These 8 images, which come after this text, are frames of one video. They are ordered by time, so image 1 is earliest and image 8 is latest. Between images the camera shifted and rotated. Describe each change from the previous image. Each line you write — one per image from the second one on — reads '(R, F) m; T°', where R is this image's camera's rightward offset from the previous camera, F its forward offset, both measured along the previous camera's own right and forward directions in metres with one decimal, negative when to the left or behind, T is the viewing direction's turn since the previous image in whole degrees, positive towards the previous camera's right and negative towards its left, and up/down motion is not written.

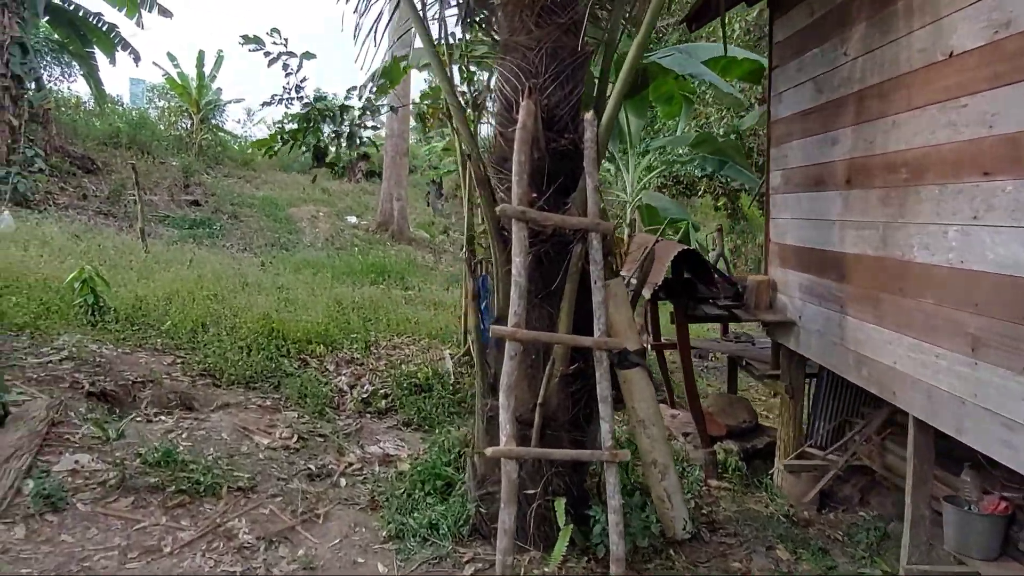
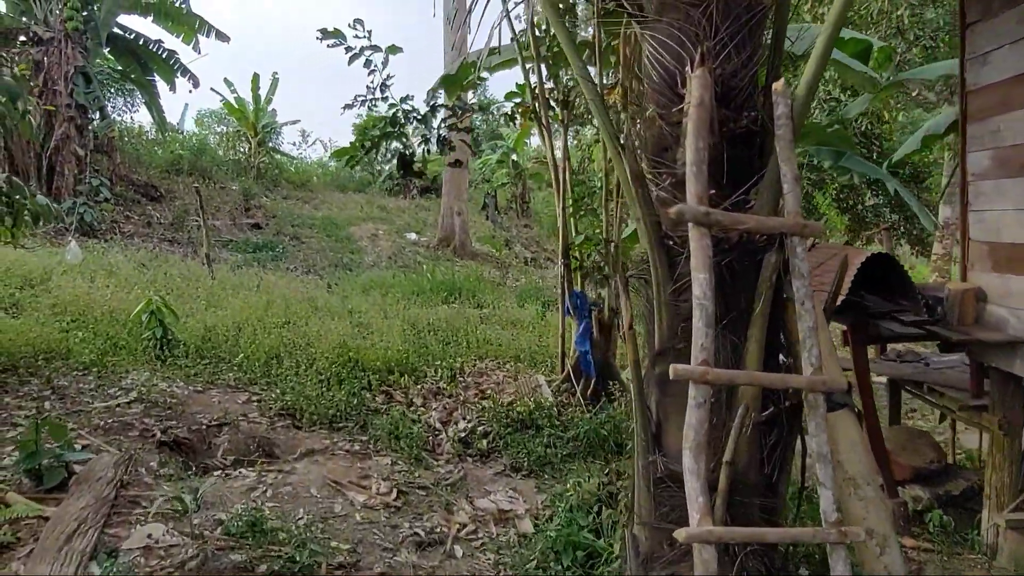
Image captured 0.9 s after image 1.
(-0.3, +0.5) m; -4°
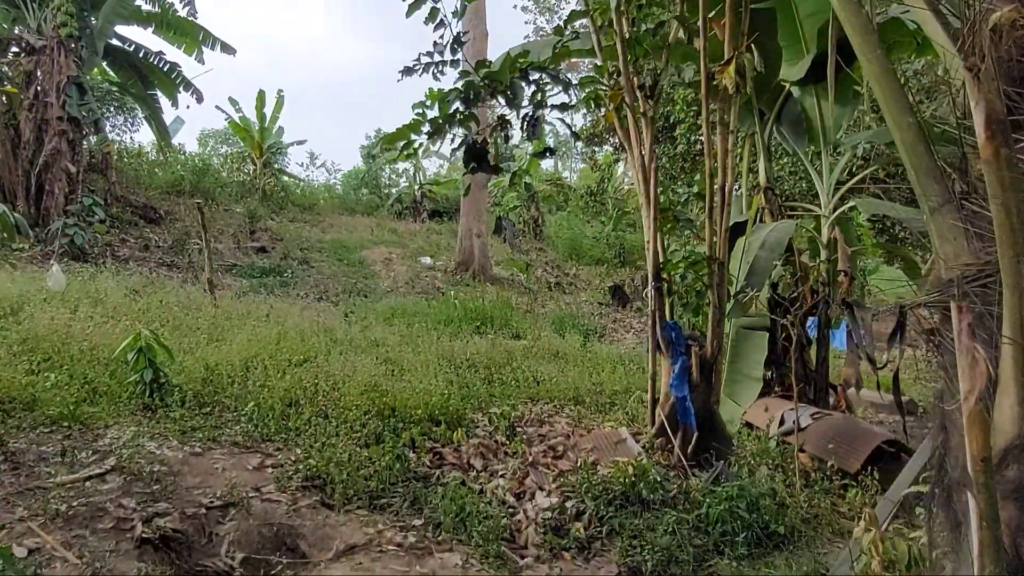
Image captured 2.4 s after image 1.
(-0.3, +0.8) m; 0°
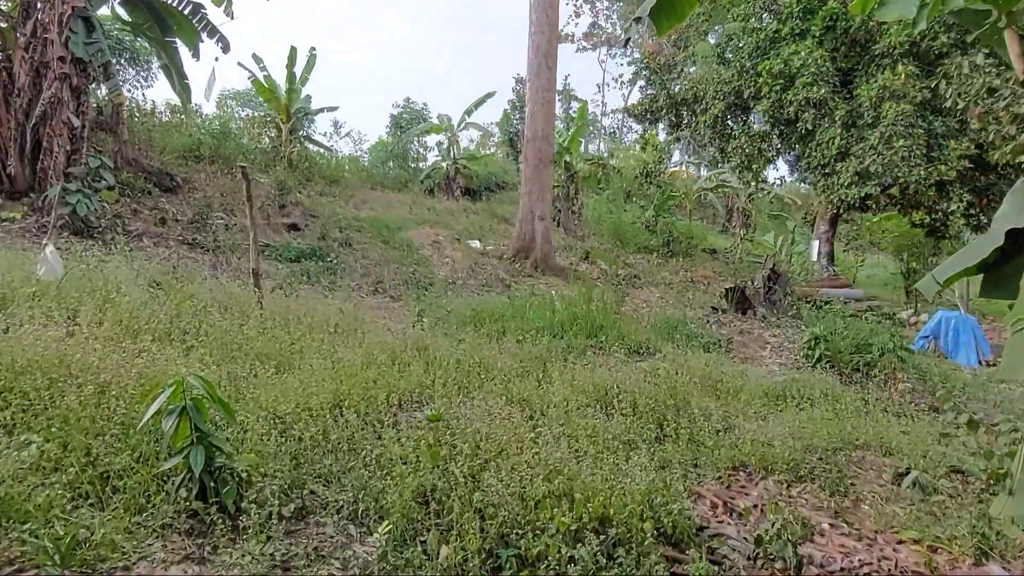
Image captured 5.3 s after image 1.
(-0.9, +1.4) m; 0°
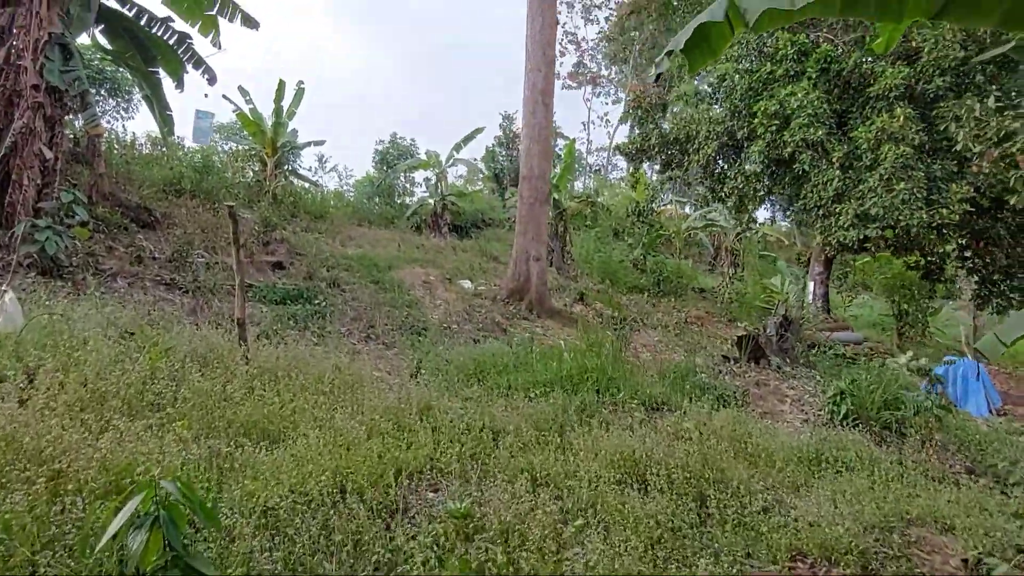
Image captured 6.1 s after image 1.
(-0.2, +0.4) m; +2°
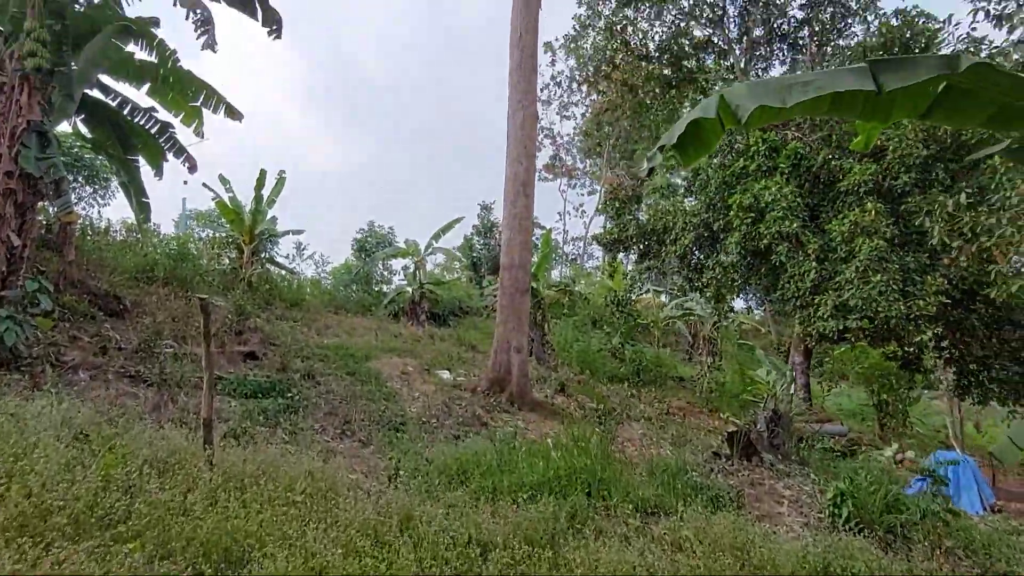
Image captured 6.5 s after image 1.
(-0.1, +0.2) m; +2°
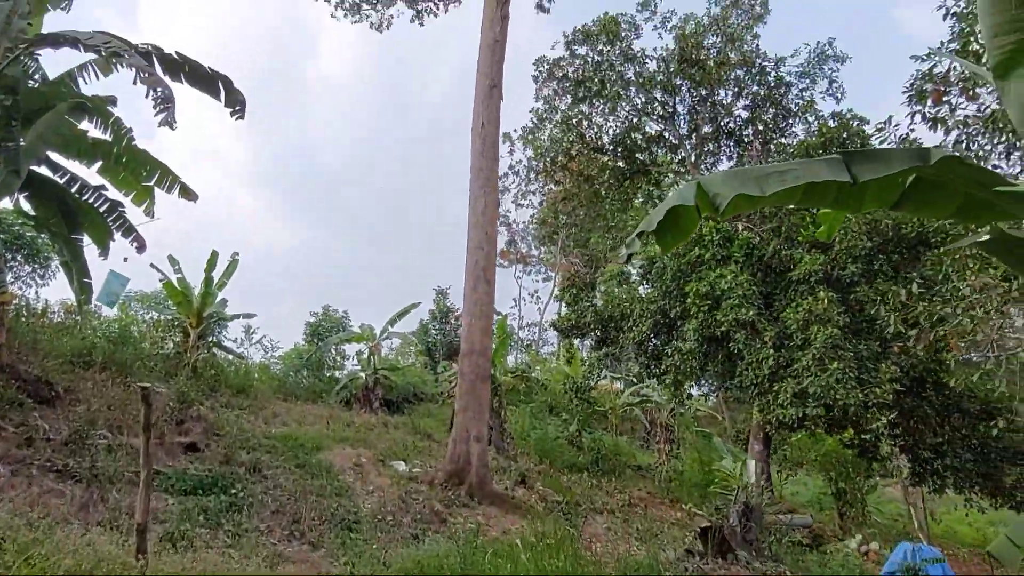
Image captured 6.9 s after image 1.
(-0.1, +0.2) m; +4°
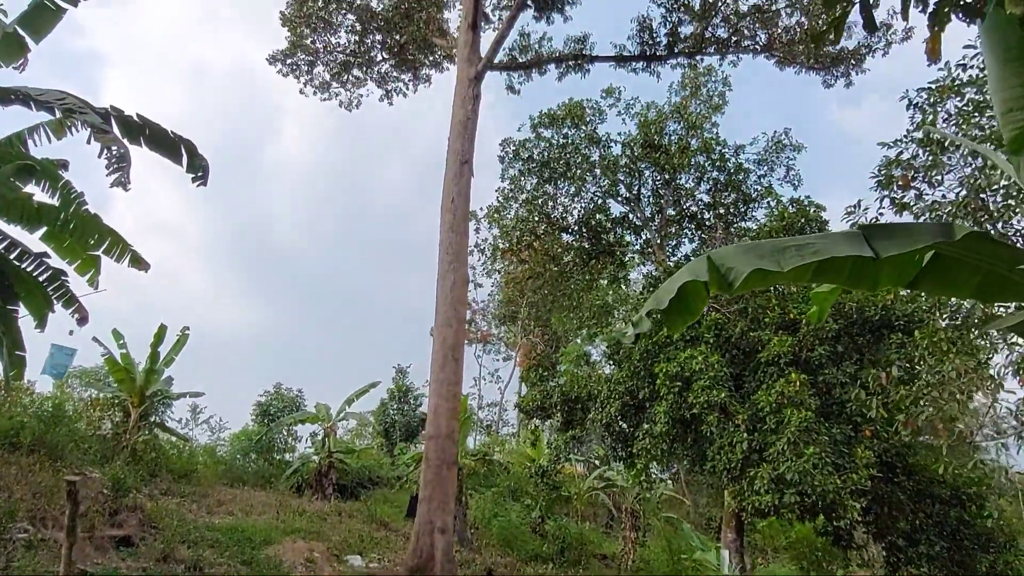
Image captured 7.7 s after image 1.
(-0.2, +0.3) m; +3°
